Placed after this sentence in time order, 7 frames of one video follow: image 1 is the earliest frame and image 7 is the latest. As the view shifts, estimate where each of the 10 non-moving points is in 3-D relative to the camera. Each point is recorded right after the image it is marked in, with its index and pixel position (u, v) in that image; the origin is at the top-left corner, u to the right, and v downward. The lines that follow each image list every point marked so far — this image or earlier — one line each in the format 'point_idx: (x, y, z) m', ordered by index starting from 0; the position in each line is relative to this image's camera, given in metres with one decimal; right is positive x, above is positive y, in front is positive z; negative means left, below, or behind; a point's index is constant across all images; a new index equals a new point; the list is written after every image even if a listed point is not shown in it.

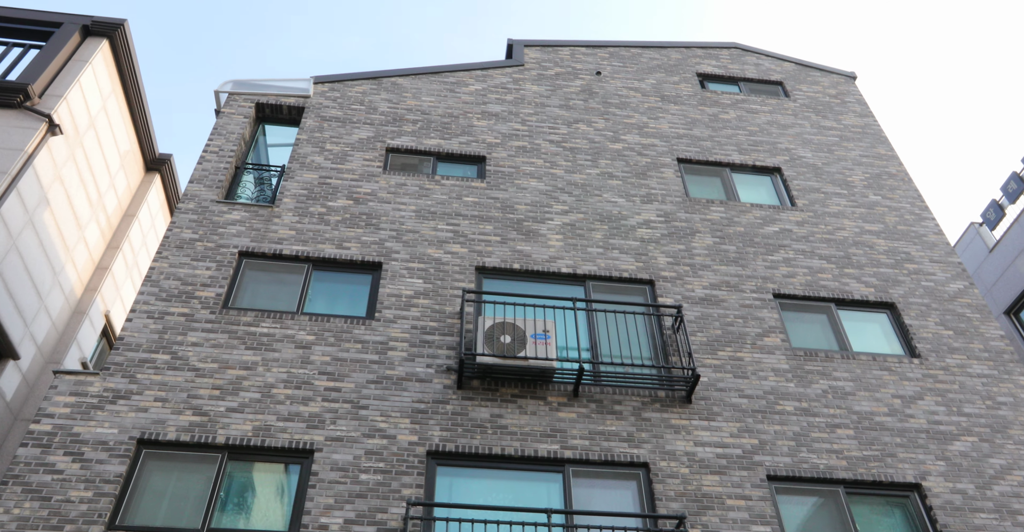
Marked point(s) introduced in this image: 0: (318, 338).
0: (-2.5, -0.9, +10.7) m
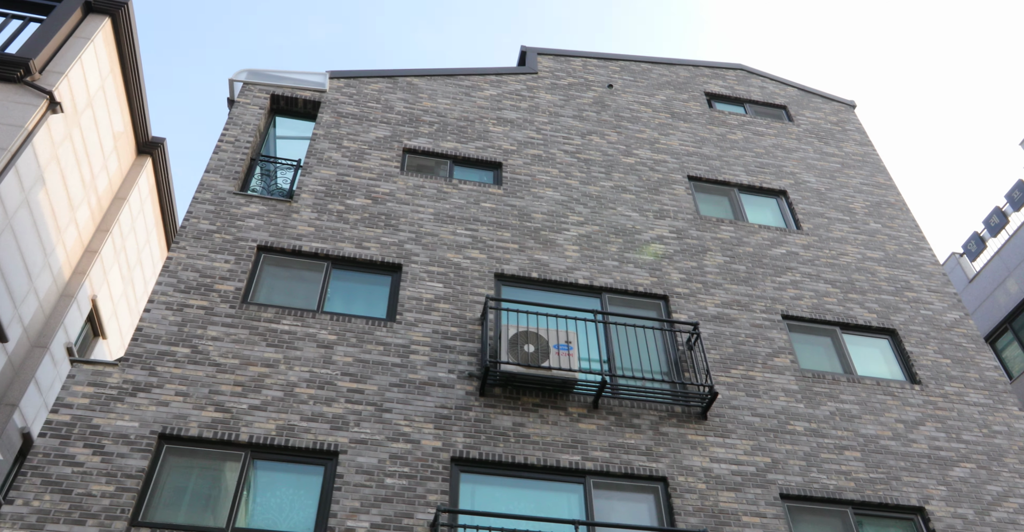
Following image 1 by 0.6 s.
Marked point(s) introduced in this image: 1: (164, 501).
0: (-2.2, -0.9, +10.7) m
1: (-3.8, -2.6, +8.9) m
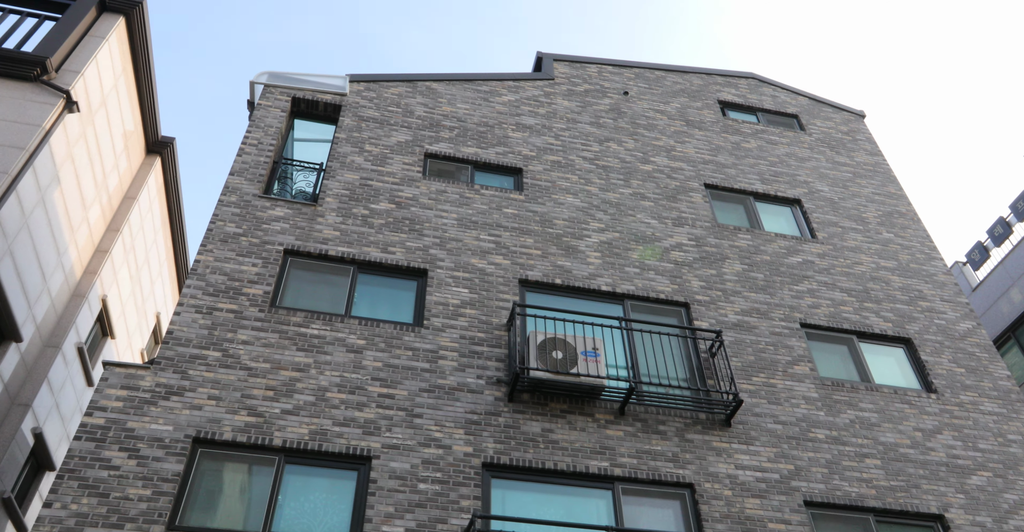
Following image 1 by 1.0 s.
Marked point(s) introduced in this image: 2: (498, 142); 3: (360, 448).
0: (-1.9, -1.0, +10.7) m
1: (-3.4, -2.6, +9.0) m
2: (-0.2, +2.1, +14.2) m
3: (-1.8, -2.1, +9.6) m
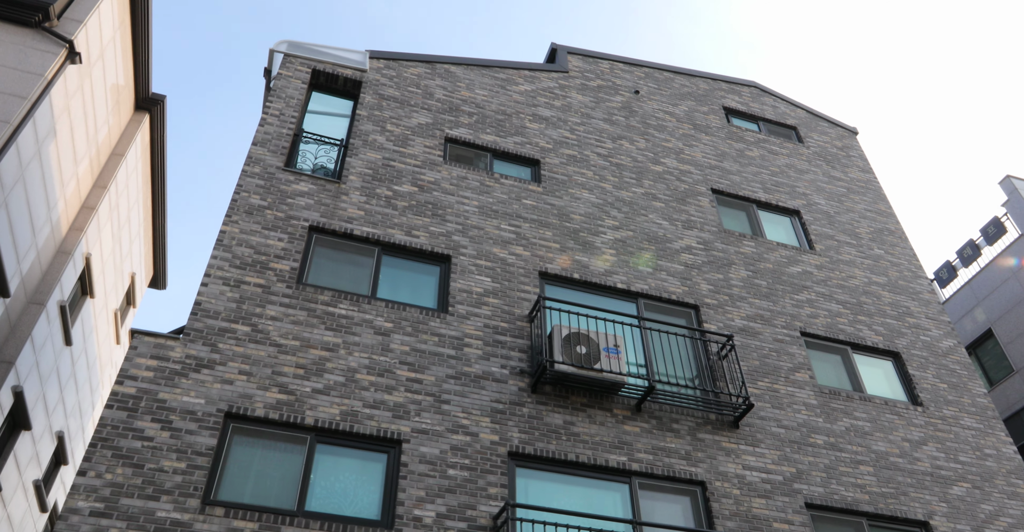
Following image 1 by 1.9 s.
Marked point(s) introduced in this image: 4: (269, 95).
0: (-1.5, -0.8, +10.8) m
1: (-3.0, -2.3, +8.9) m
2: (+0.1, +2.3, +14.3) m
3: (-1.4, -1.9, +9.7) m
4: (-3.8, +2.7, +13.0) m
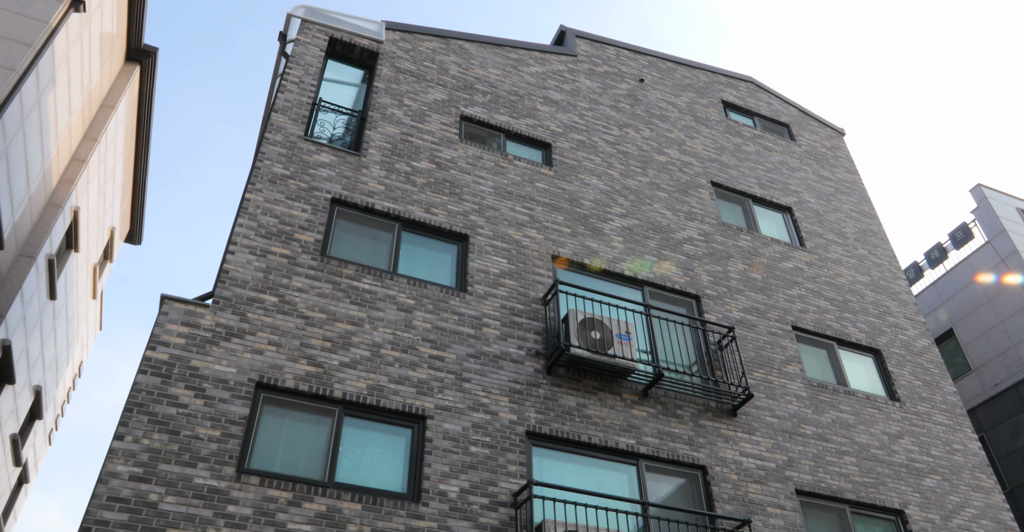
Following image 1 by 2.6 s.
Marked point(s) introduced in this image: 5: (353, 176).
0: (-1.2, -0.5, +10.9) m
1: (-2.7, -2.0, +9.1) m
2: (+0.3, +2.7, +14.5) m
3: (-1.2, -1.7, +10.0) m
4: (-3.5, +3.2, +12.9) m
5: (-2.3, +1.3, +11.9) m
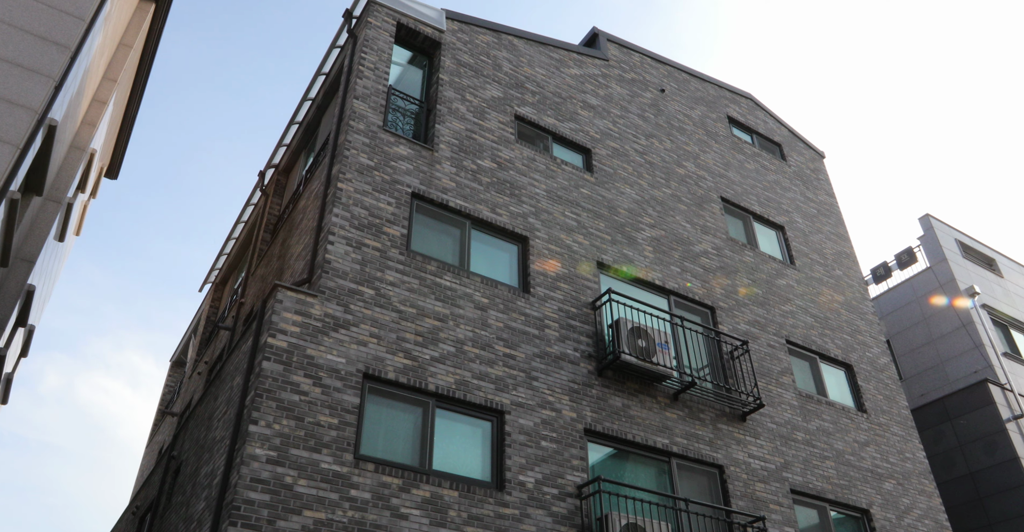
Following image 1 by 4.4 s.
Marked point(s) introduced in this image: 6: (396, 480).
0: (-0.3, -0.5, +11.8) m
1: (-1.7, -2.0, +9.8) m
2: (+1.1, +2.8, +15.3) m
3: (-0.2, -1.8, +10.9) m
4: (-2.4, +3.5, +13.2) m
5: (-1.3, +1.4, +12.5) m
6: (-1.4, -2.5, +9.6) m
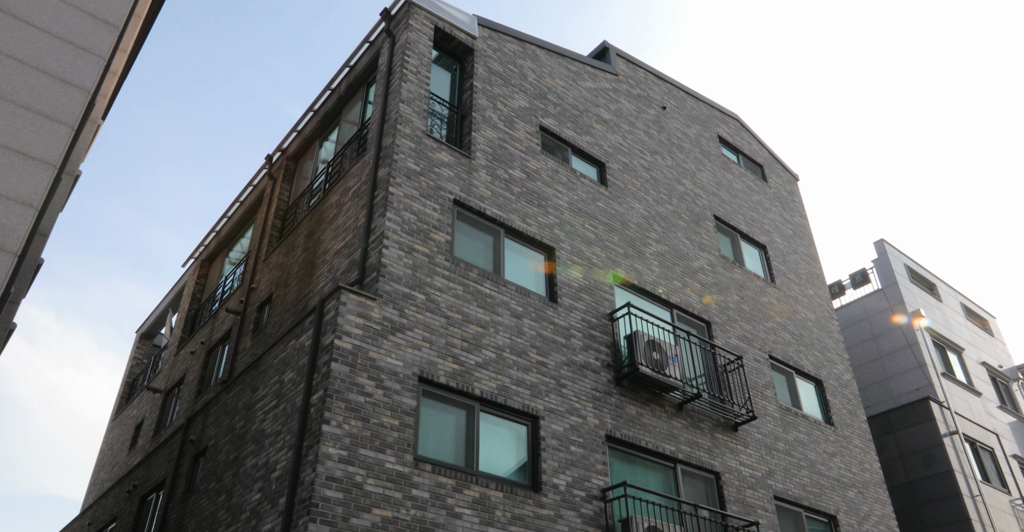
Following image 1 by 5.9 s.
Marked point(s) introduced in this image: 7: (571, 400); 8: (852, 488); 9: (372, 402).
0: (+0.2, -0.7, +12.4) m
1: (-1.1, -2.2, +10.3) m
2: (+1.4, +2.6, +15.9) m
3: (+0.3, -2.0, +11.5) m
4: (-1.8, +3.6, +13.4) m
5: (-0.7, +1.4, +12.9) m
6: (-0.8, -2.6, +10.1) m
7: (+0.9, -2.0, +12.1) m
8: (+6.7, -4.4, +16.2) m
9: (-1.7, -1.6, +9.9) m
